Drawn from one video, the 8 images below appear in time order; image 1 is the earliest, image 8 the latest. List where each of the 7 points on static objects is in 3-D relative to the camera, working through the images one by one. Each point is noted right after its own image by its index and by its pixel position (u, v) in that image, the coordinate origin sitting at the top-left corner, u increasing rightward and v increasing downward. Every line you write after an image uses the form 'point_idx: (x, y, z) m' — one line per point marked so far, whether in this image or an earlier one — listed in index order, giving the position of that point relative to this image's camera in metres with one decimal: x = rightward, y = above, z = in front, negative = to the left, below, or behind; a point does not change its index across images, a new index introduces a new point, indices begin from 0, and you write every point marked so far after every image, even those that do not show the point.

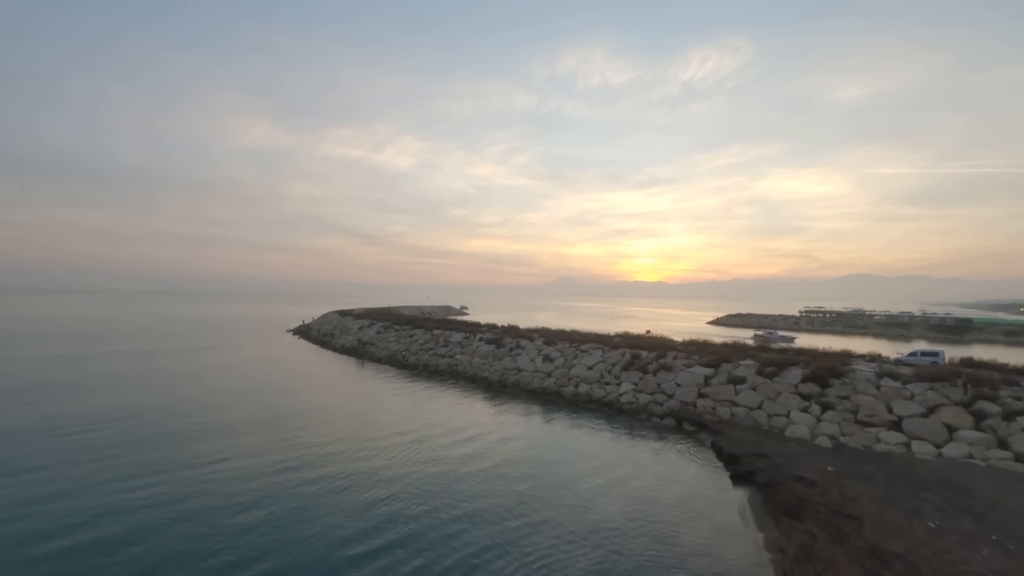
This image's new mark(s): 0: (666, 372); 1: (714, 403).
0: (+6.0, -3.3, +19.9) m
1: (+7.0, -4.0, +17.6) m
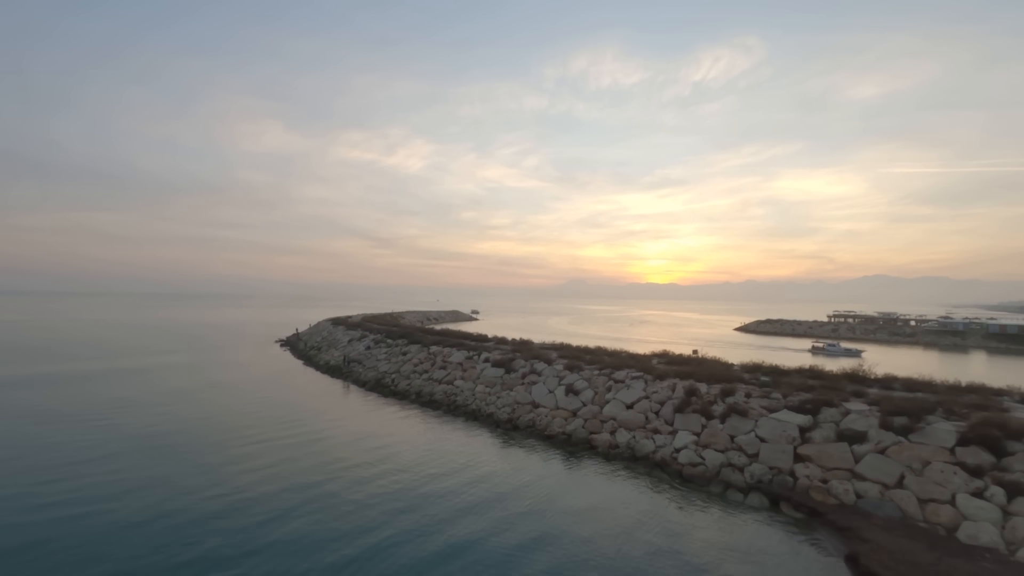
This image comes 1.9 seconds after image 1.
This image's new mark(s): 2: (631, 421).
0: (+6.4, -3.7, +14.3) m
1: (+7.3, -4.4, +12.0) m
2: (+3.7, -4.1, +15.7) m
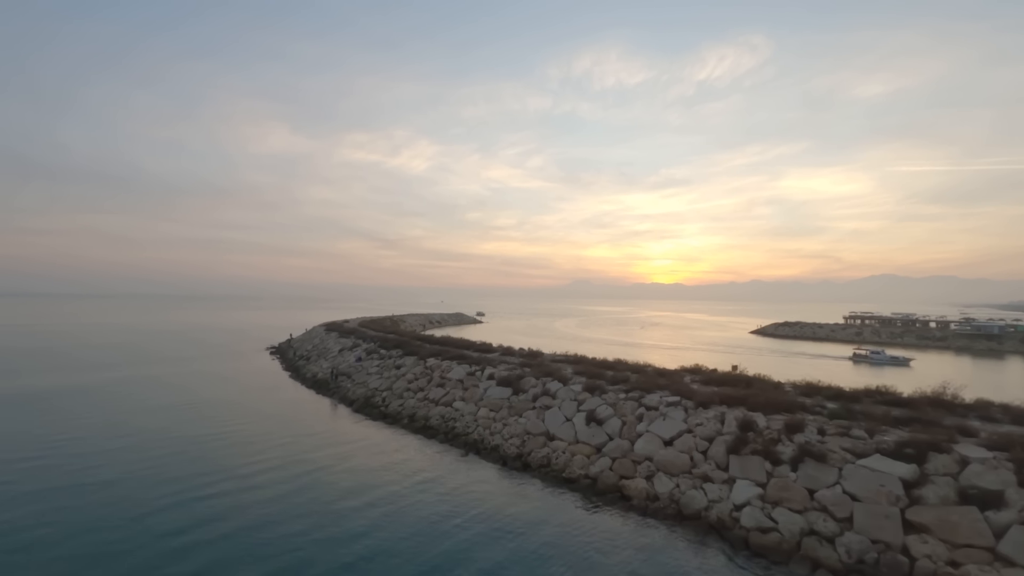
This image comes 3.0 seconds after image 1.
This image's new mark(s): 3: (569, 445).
0: (+6.6, -3.9, +11.1) m
1: (+7.6, -4.6, +8.8) m
2: (+3.9, -4.3, +12.5) m
3: (+1.6, -4.4, +14.5) m
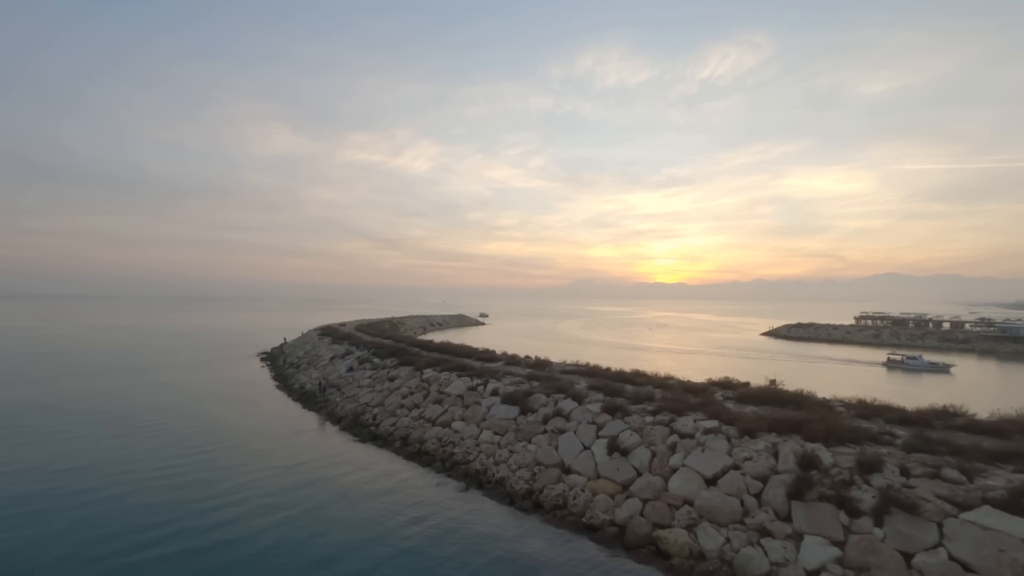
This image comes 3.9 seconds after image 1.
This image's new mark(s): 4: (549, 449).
0: (+6.8, -4.0, +8.7) m
1: (+7.7, -4.7, +6.4) m
2: (+4.1, -4.4, +10.2) m
3: (+1.8, -4.6, +12.2) m
4: (+1.0, -4.3, +13.5) m
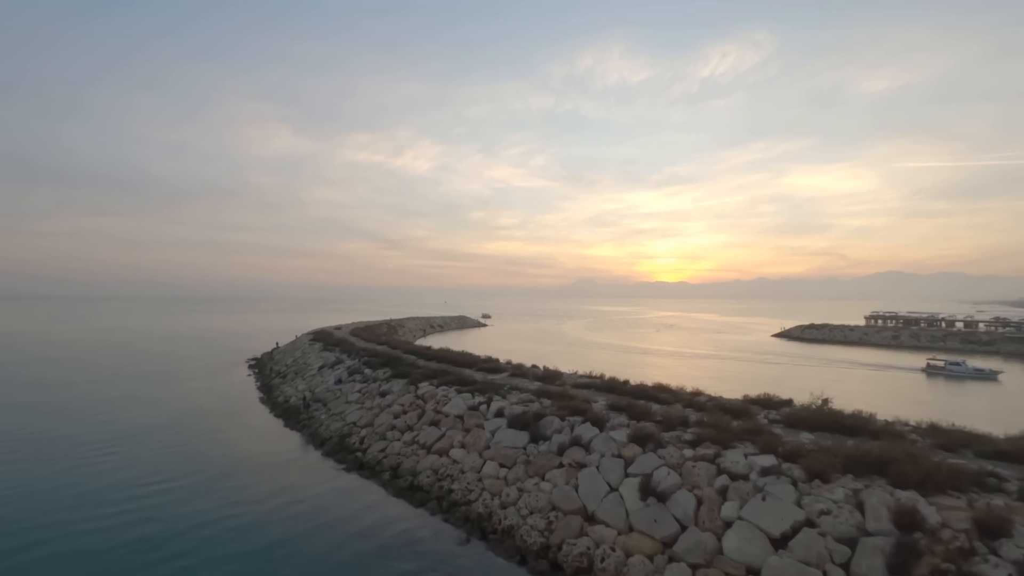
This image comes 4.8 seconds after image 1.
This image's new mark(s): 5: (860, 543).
0: (+7.0, -4.1, +6.3) m
1: (+7.9, -4.8, +4.0) m
2: (+4.4, -4.5, +7.8) m
3: (+2.0, -4.7, +9.8) m
4: (+1.2, -4.4, +11.2) m
5: (+5.5, -4.0, +8.1) m
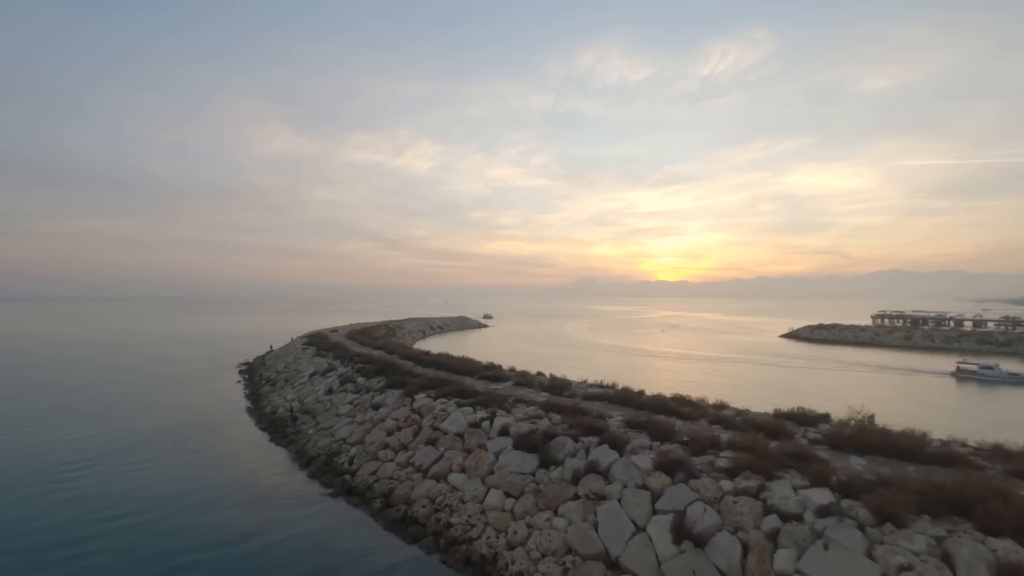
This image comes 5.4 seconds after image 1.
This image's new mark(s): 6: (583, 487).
0: (+7.2, -4.2, +4.7) m
1: (+8.1, -4.9, +2.4) m
2: (+4.5, -4.6, +6.2) m
3: (+2.2, -4.8, +8.2) m
4: (+1.4, -4.5, +9.5) m
5: (+5.6, -4.1, +6.5) m
6: (+1.5, -4.1, +10.6) m
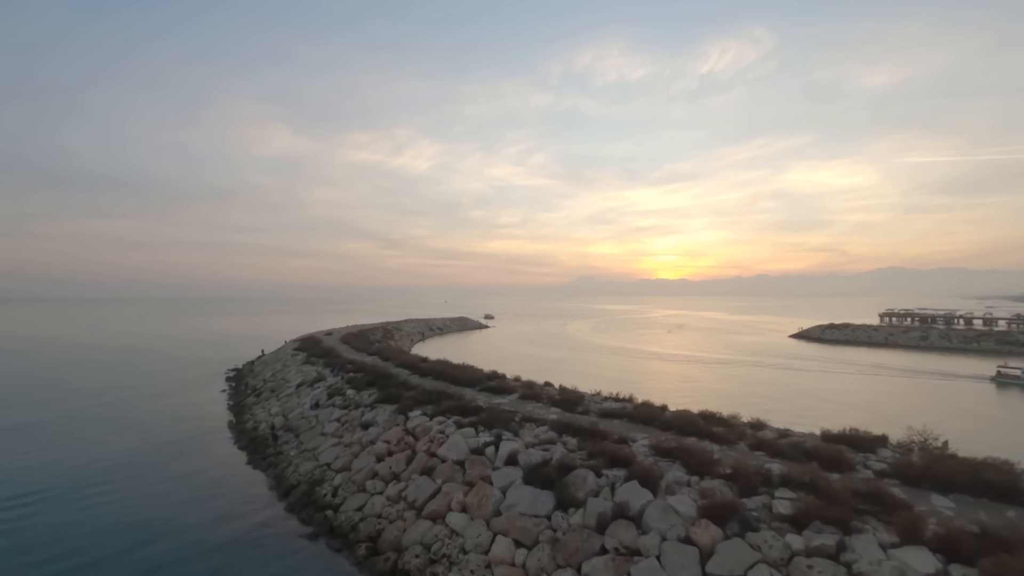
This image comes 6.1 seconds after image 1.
0: (+7.4, -4.3, +2.8) m
1: (+8.3, -5.0, +0.4) m
2: (+4.7, -4.7, +4.2) m
3: (+2.4, -4.9, +6.2) m
4: (+1.6, -4.6, +7.6) m
5: (+5.8, -4.2, +4.5) m
6: (+1.7, -4.2, +8.7) m
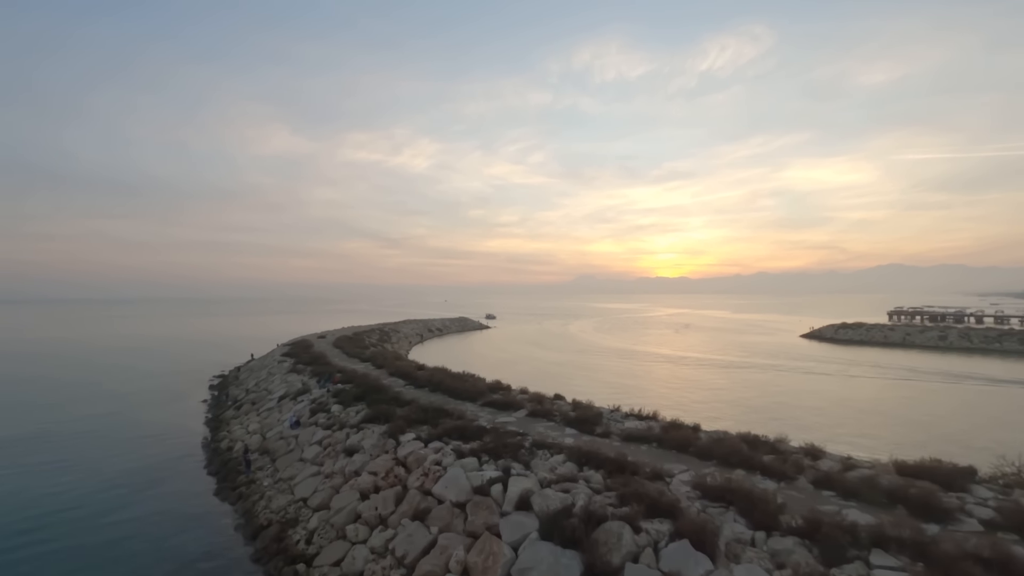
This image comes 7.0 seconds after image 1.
0: (+7.6, -4.3, +0.6) m
1: (+8.5, -5.0, -1.7) m
2: (+5.0, -4.8, +2.1) m
3: (+2.6, -5.0, +4.0) m
4: (+1.8, -4.7, +5.4) m
5: (+6.1, -4.3, +2.3) m
6: (+1.9, -4.3, +6.5) m
